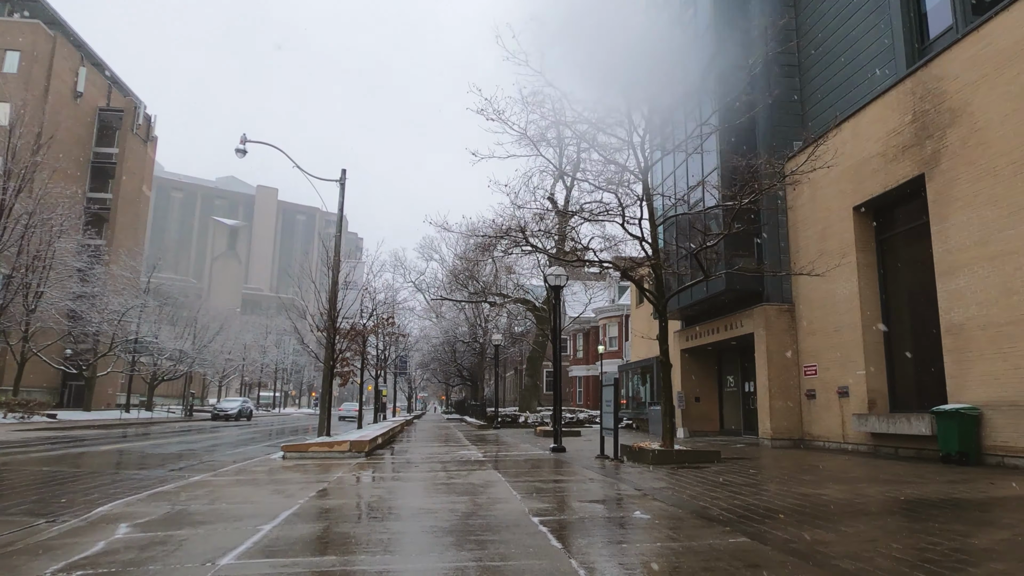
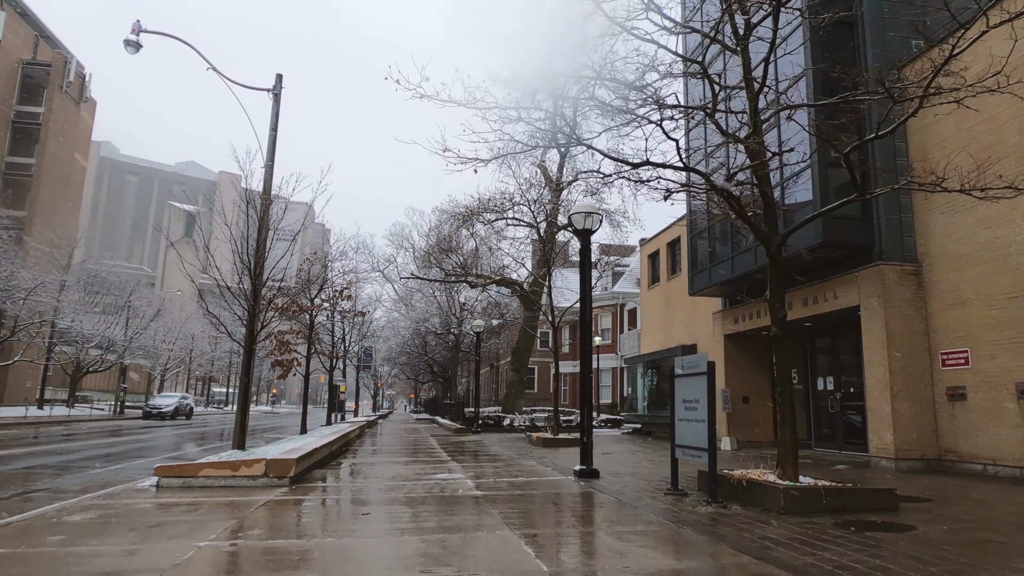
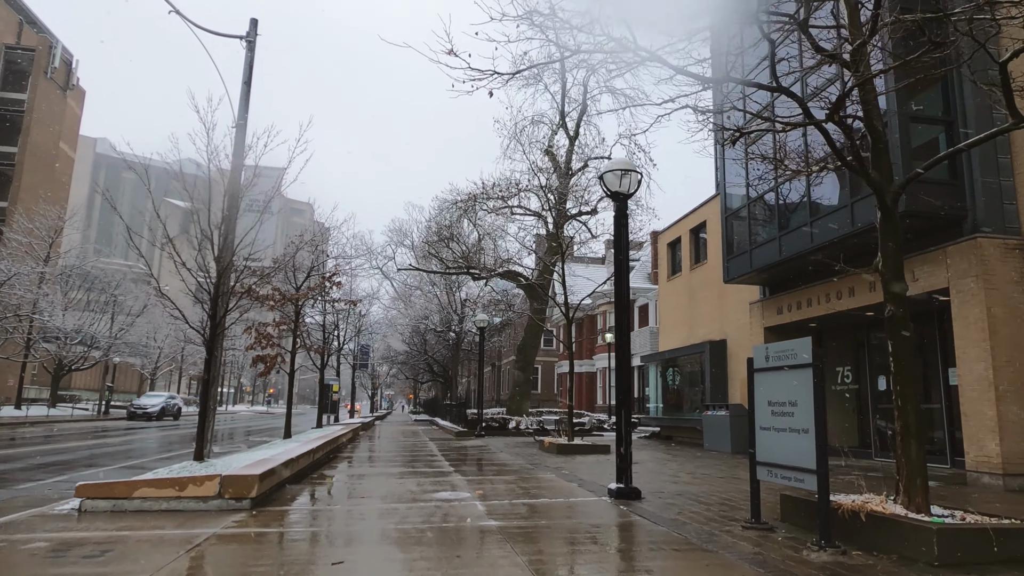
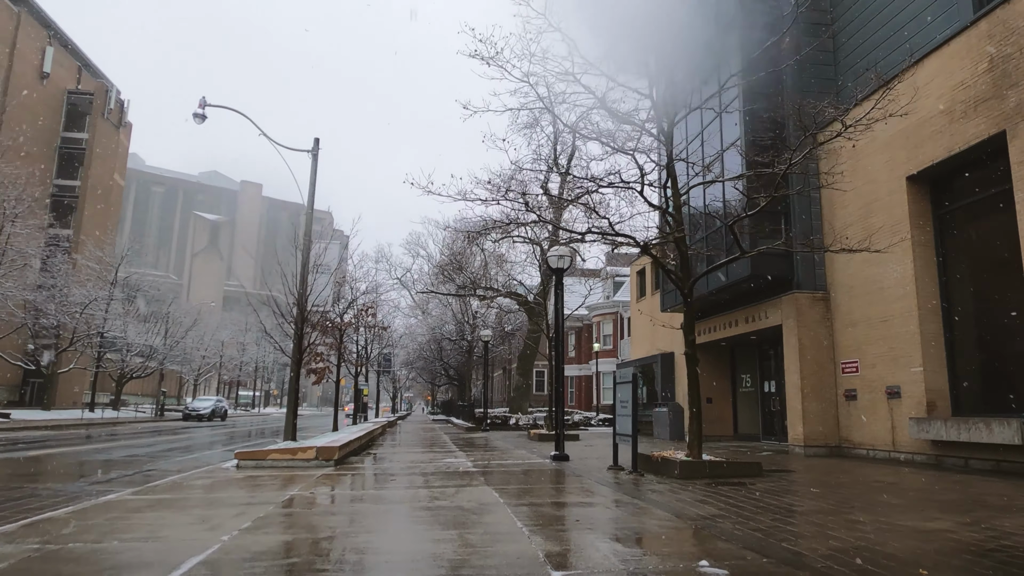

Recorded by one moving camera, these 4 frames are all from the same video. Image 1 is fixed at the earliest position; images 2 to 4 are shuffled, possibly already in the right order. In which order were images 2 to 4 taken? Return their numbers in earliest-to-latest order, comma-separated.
4, 2, 3
